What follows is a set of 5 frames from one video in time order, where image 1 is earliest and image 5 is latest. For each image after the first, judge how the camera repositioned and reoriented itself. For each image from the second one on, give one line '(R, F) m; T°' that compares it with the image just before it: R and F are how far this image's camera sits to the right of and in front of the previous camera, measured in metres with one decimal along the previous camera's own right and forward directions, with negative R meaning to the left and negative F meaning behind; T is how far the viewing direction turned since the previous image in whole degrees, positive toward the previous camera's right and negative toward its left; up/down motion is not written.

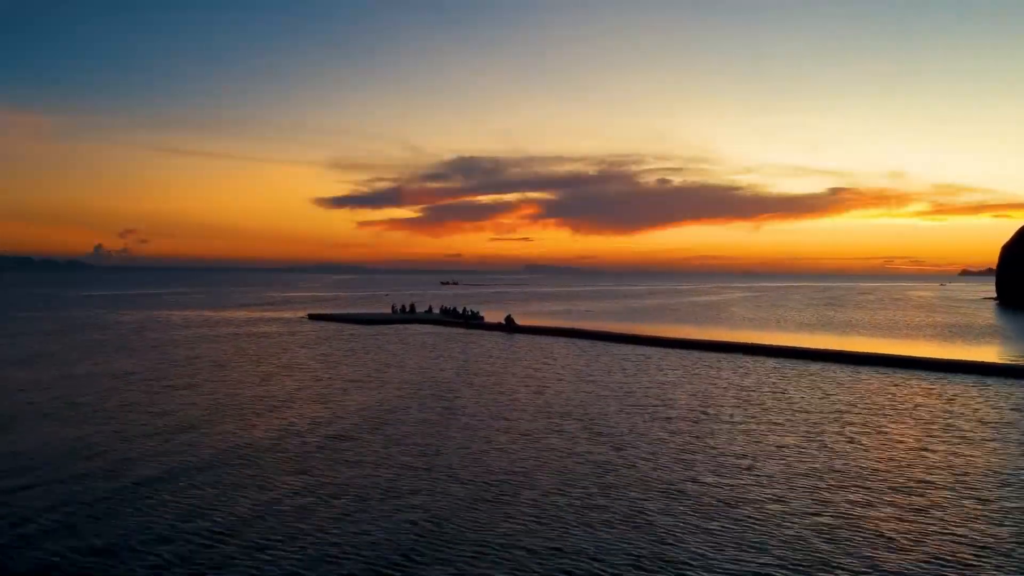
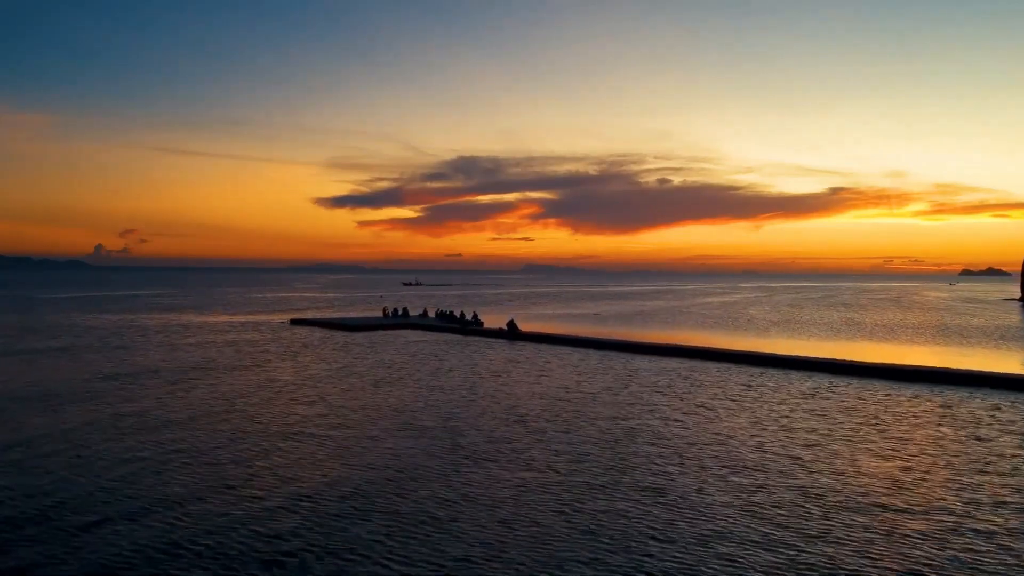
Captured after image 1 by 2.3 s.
(-0.2, +3.8) m; 0°
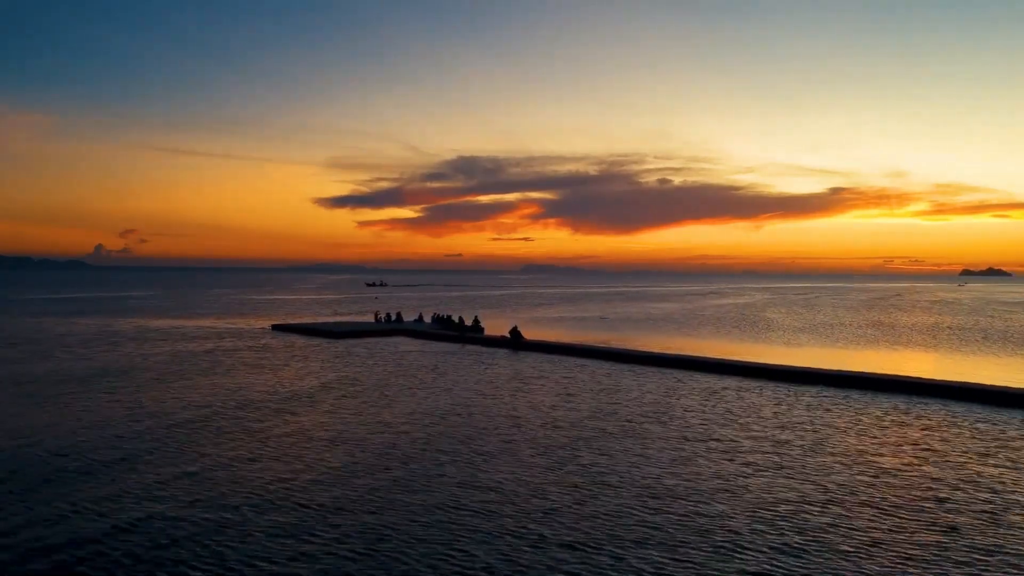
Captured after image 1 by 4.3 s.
(-0.2, +3.7) m; 0°
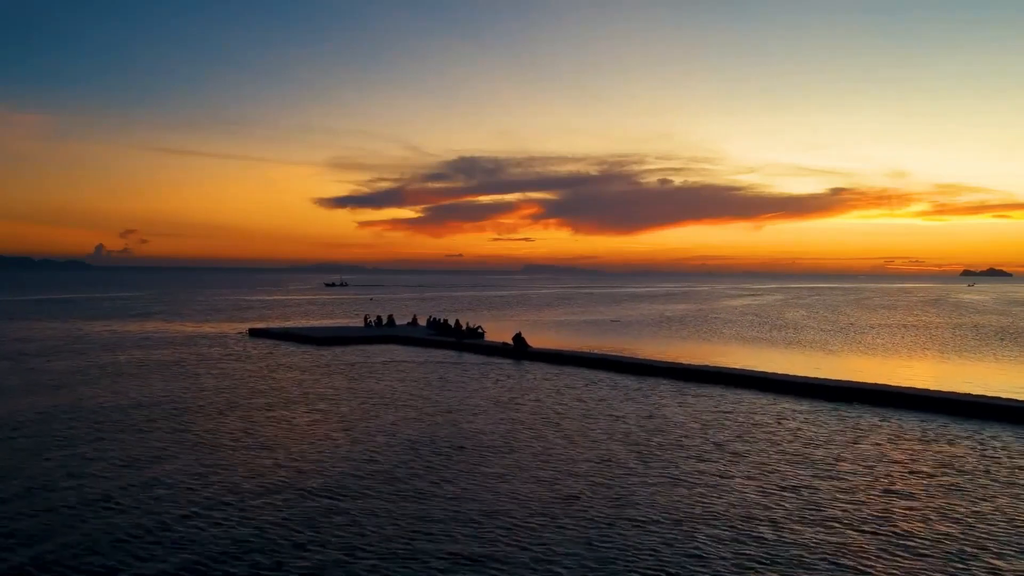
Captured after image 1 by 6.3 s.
(-0.1, +3.9) m; 0°
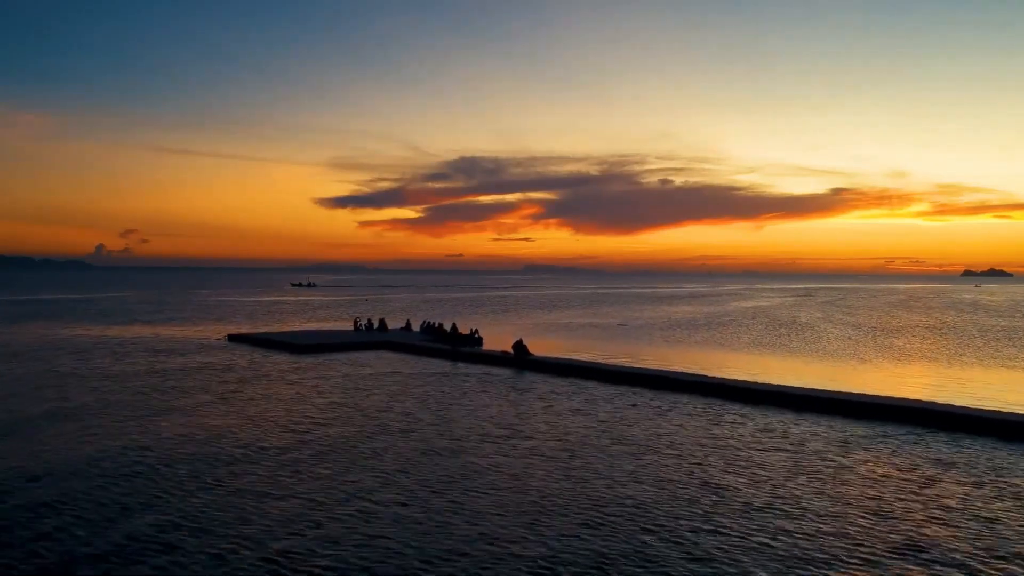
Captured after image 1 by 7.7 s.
(0.0, +2.7) m; 0°
